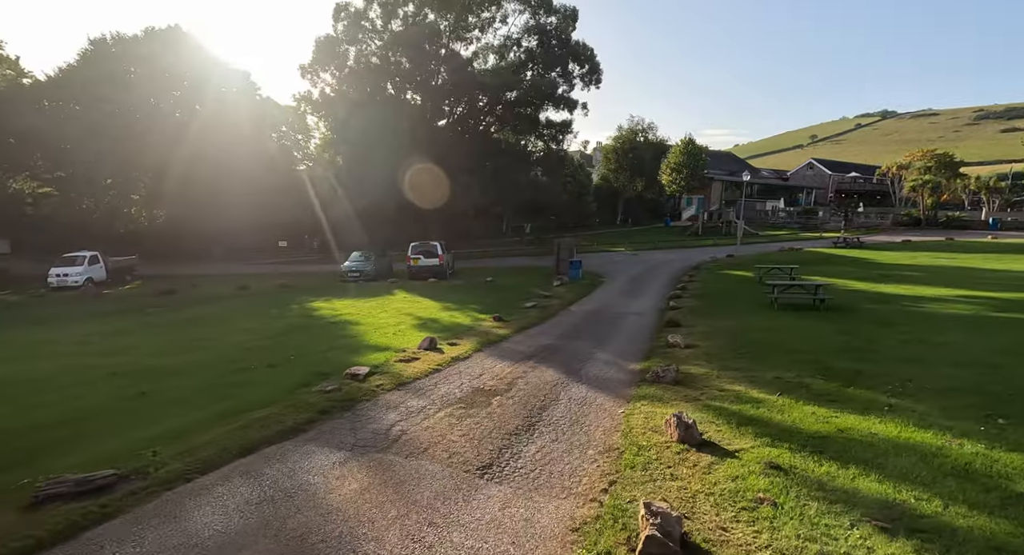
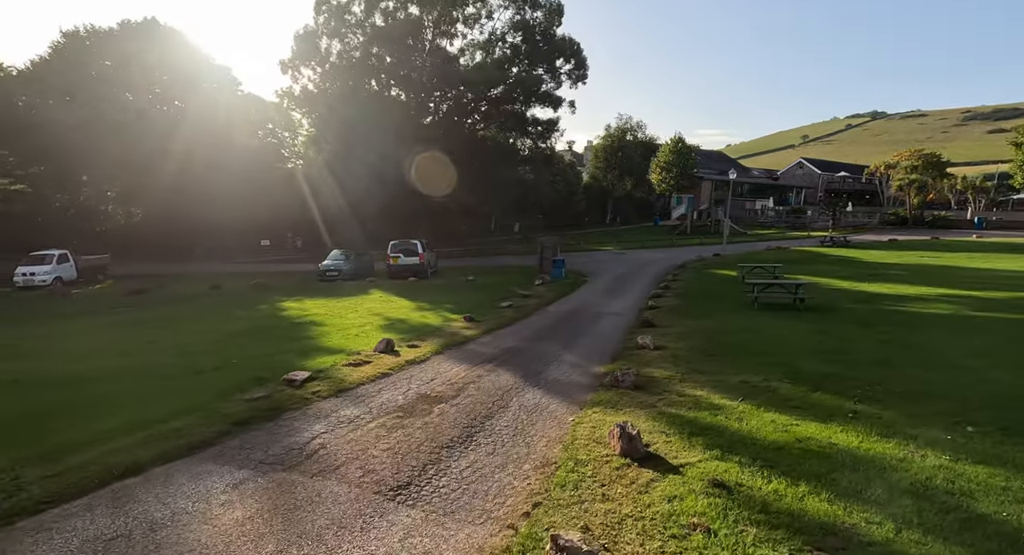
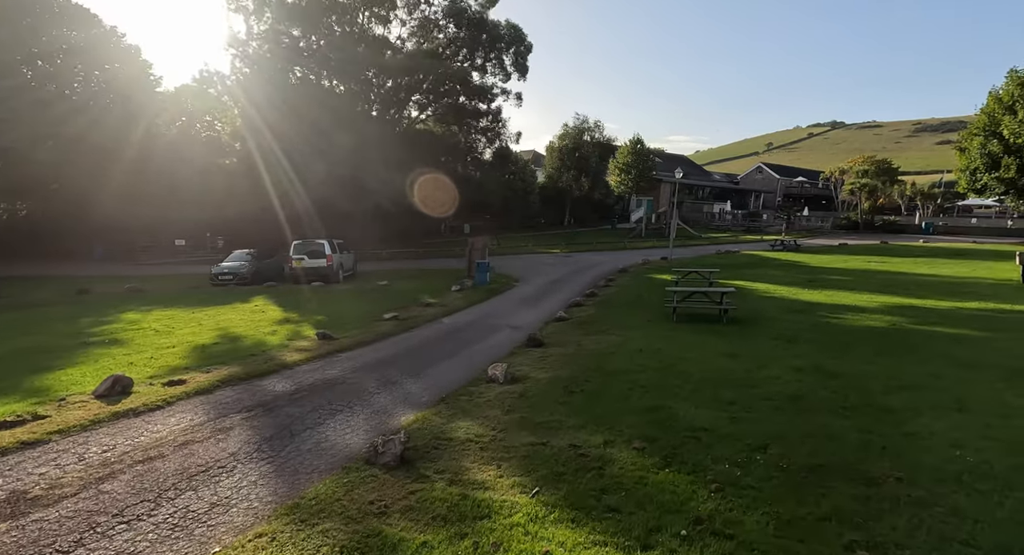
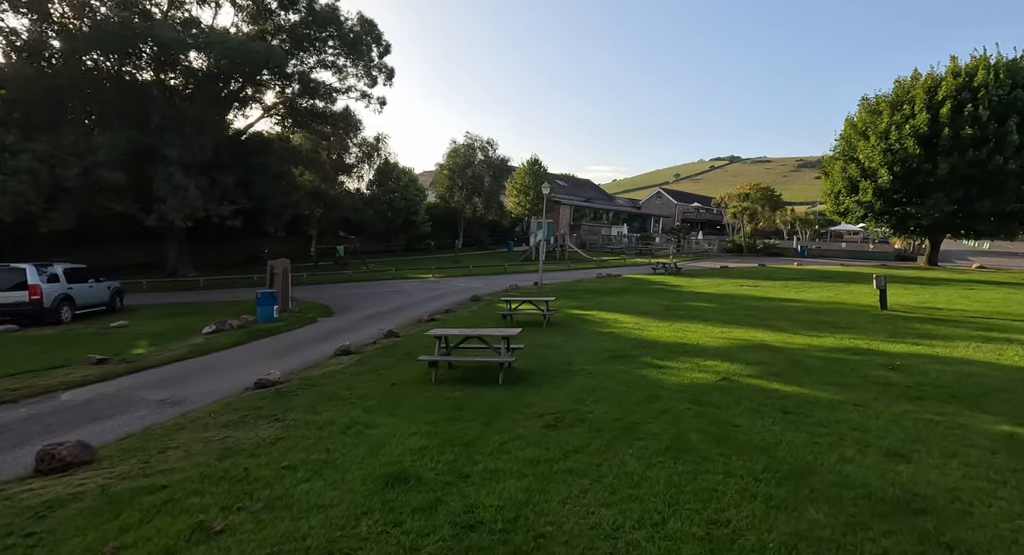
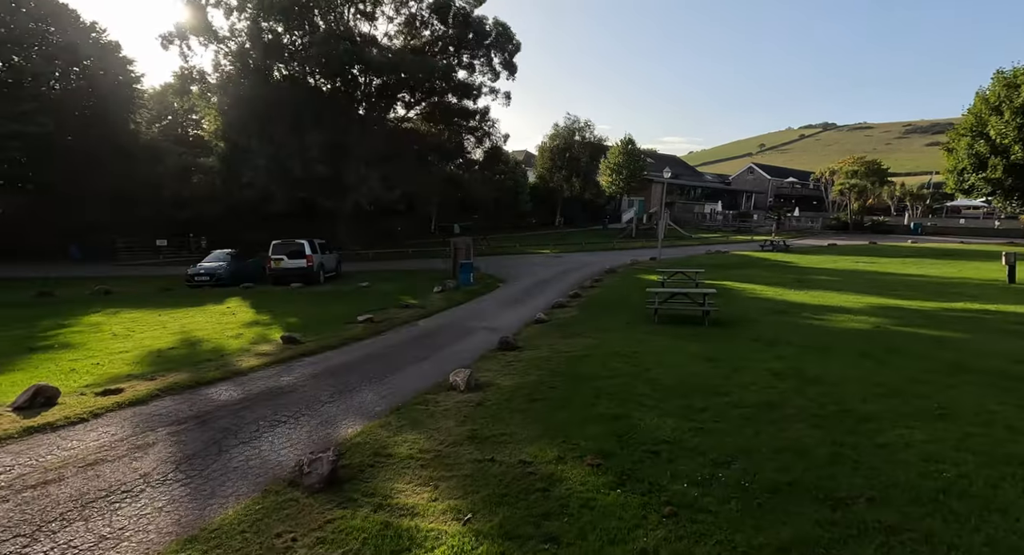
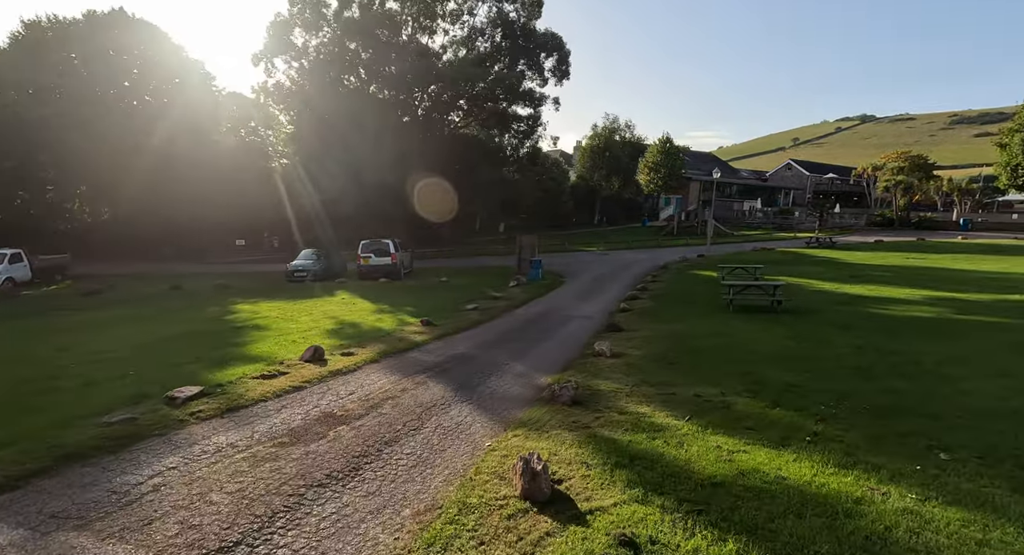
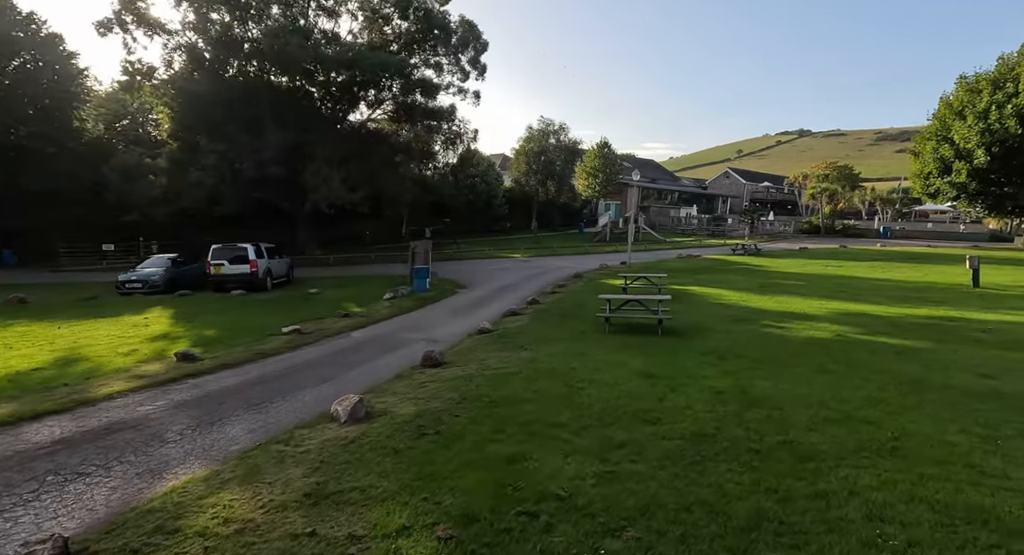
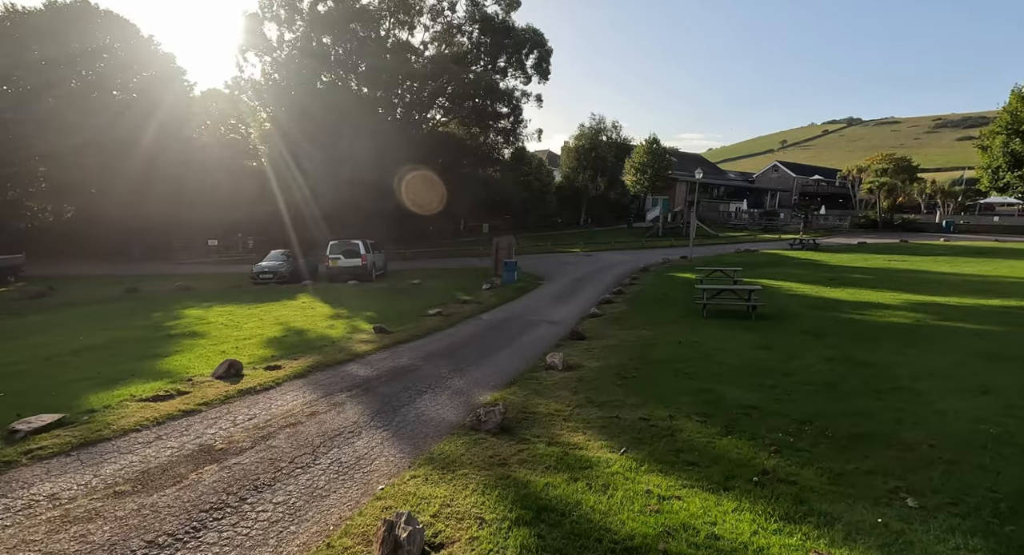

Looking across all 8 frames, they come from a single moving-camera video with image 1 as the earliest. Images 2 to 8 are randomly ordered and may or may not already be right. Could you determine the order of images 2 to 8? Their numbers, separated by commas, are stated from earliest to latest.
2, 6, 8, 3, 5, 7, 4
